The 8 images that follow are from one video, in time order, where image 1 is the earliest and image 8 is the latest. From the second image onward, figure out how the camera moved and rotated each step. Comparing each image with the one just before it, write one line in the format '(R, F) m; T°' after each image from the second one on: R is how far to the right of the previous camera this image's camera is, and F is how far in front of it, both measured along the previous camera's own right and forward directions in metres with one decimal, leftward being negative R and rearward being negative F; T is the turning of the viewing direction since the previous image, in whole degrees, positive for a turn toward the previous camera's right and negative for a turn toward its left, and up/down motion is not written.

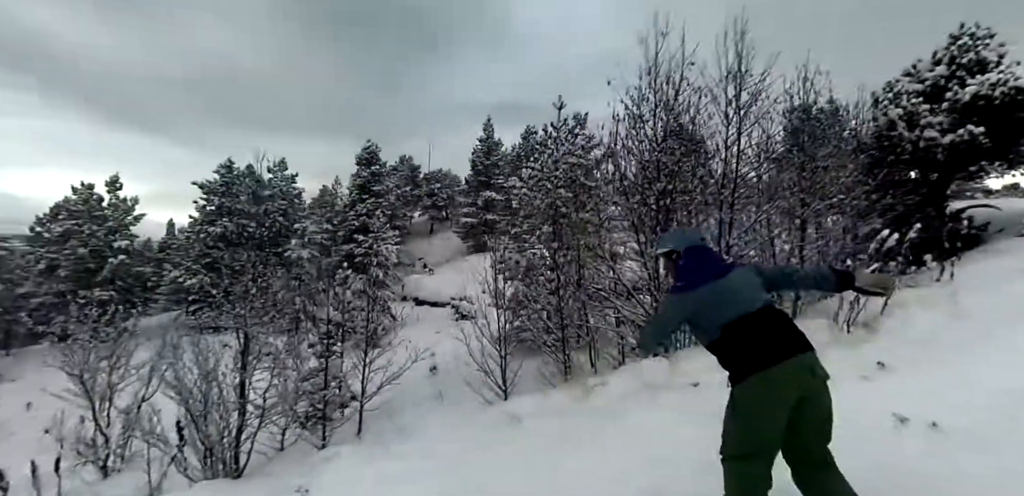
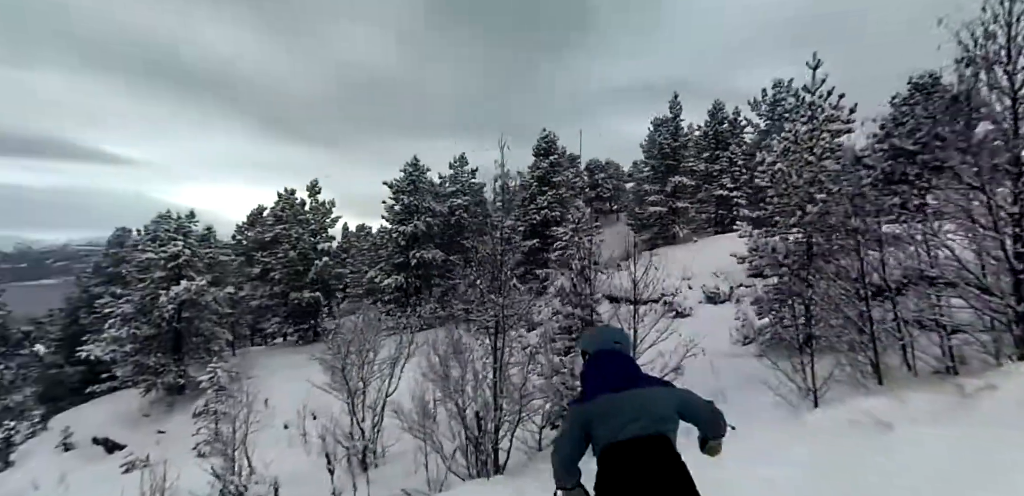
(-2.9, +0.7) m; -11°
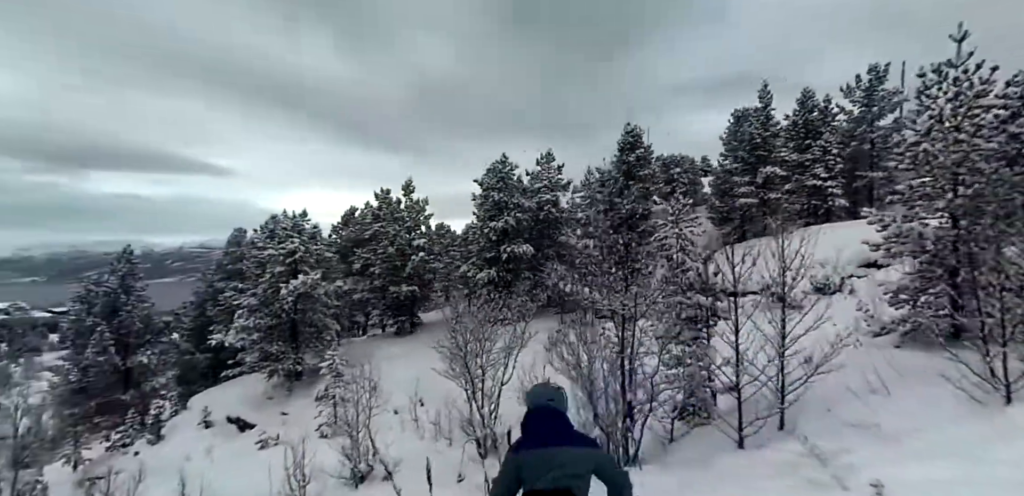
(-1.0, -0.6) m; -6°
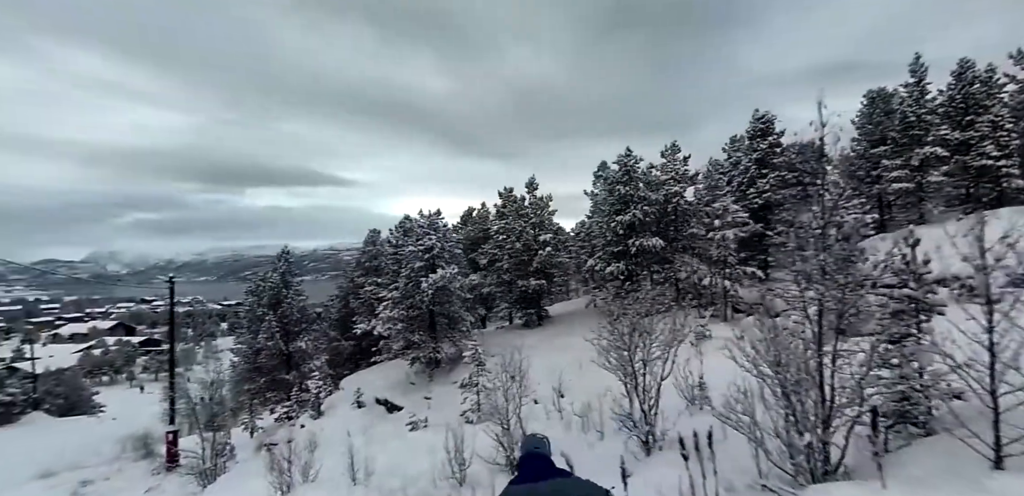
(-1.3, -0.4) m; -9°
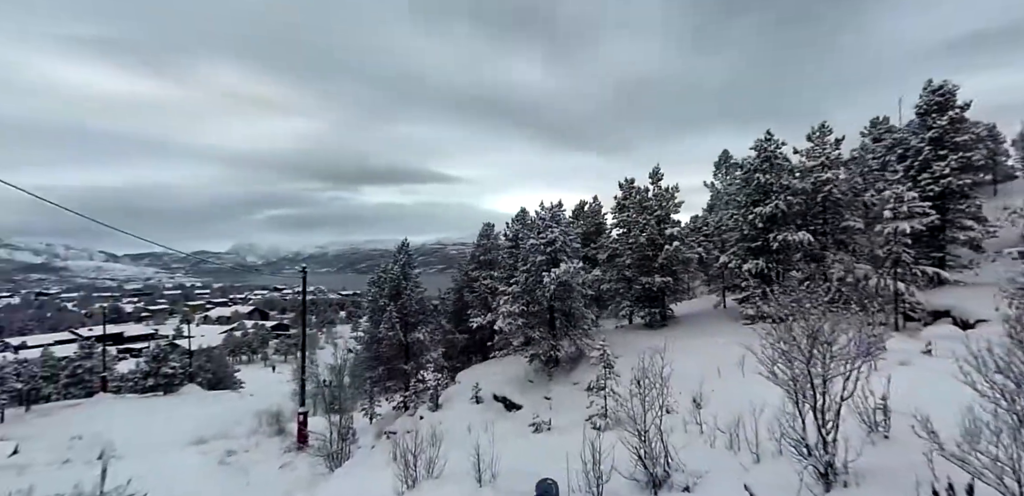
(-1.0, +0.8) m; -10°
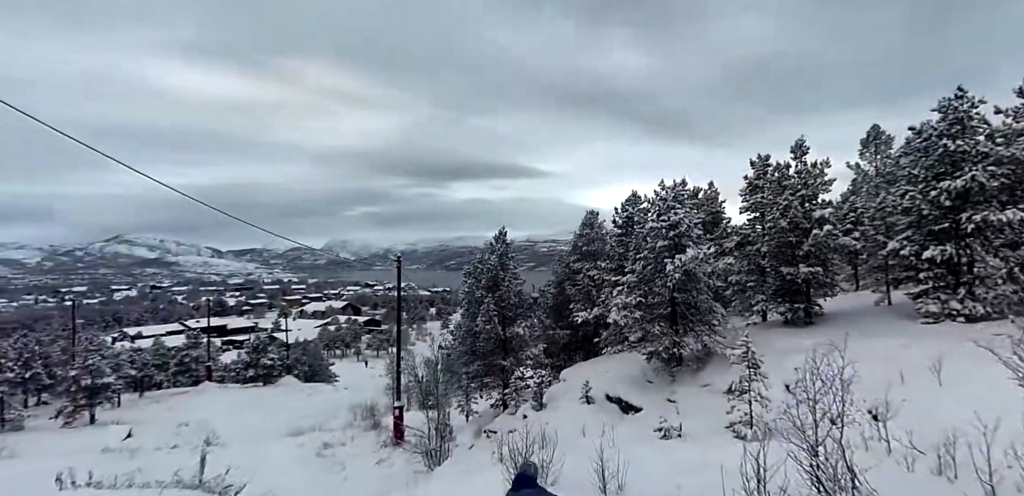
(-1.1, +1.7) m; -8°
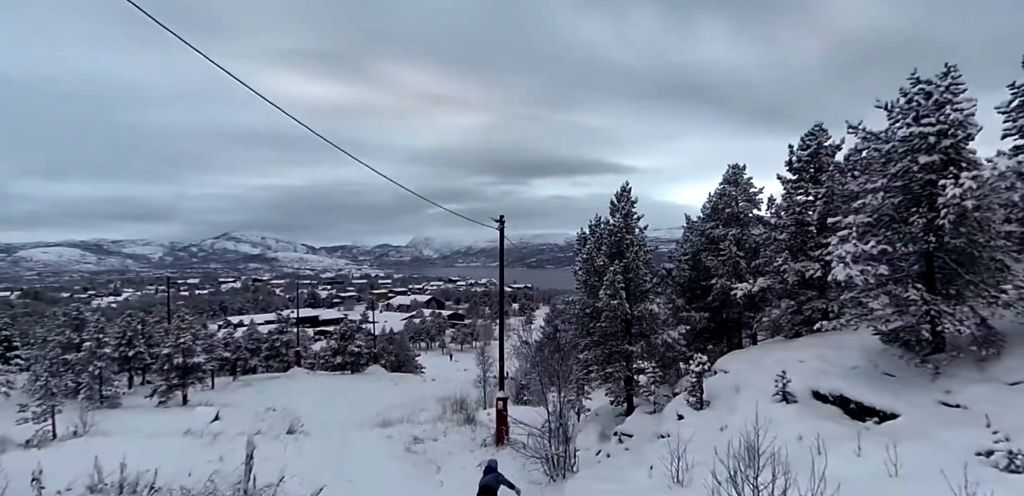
(-2.0, +4.8) m; -8°
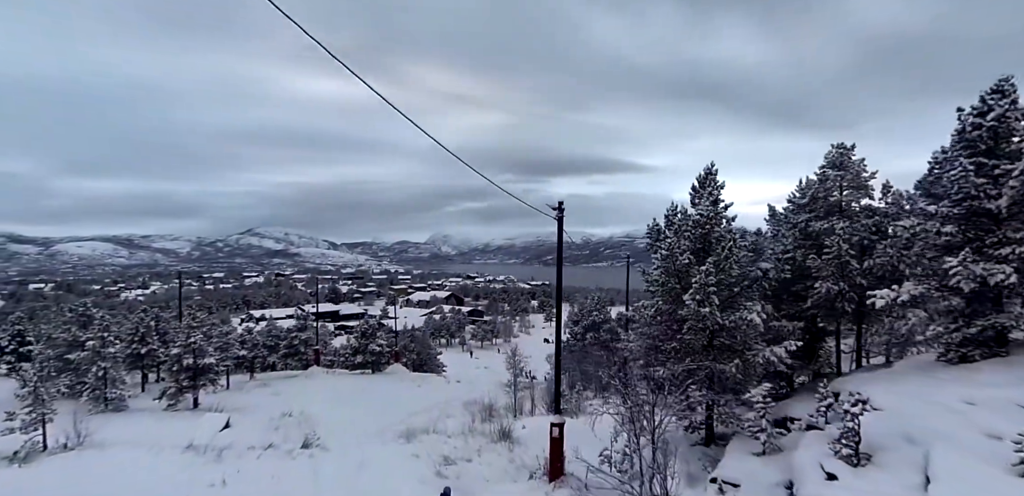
(-1.4, +4.1) m; -2°
